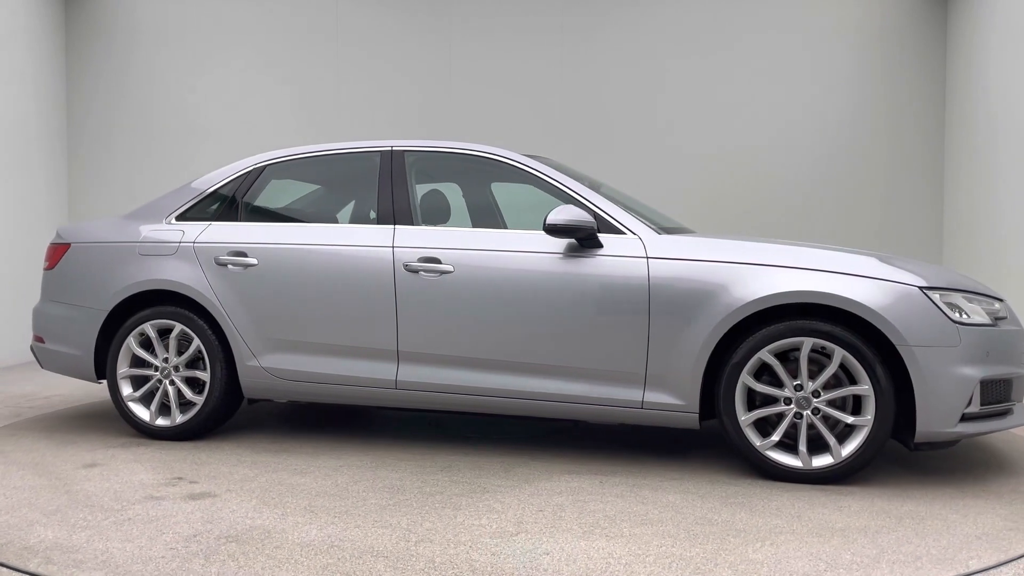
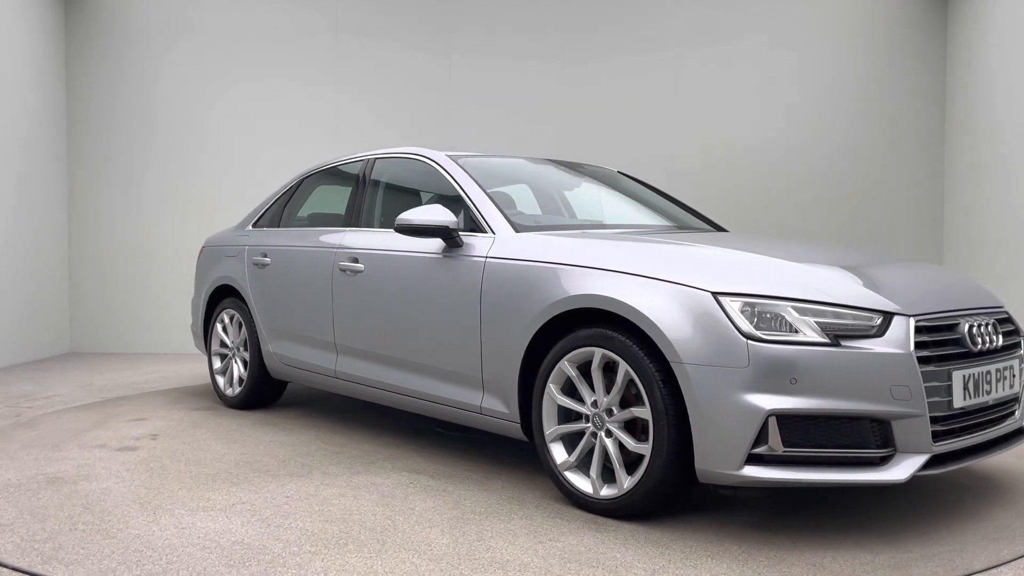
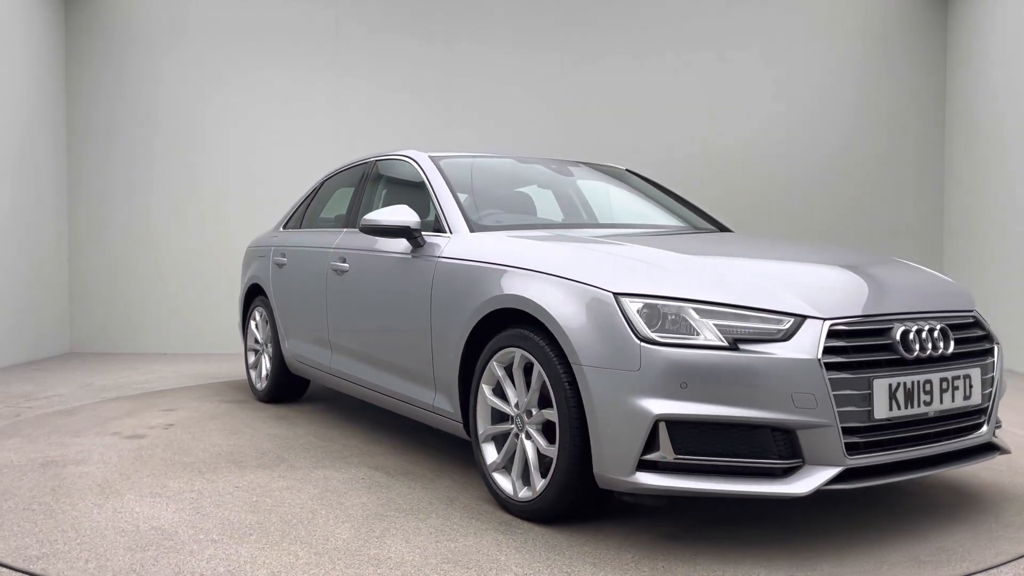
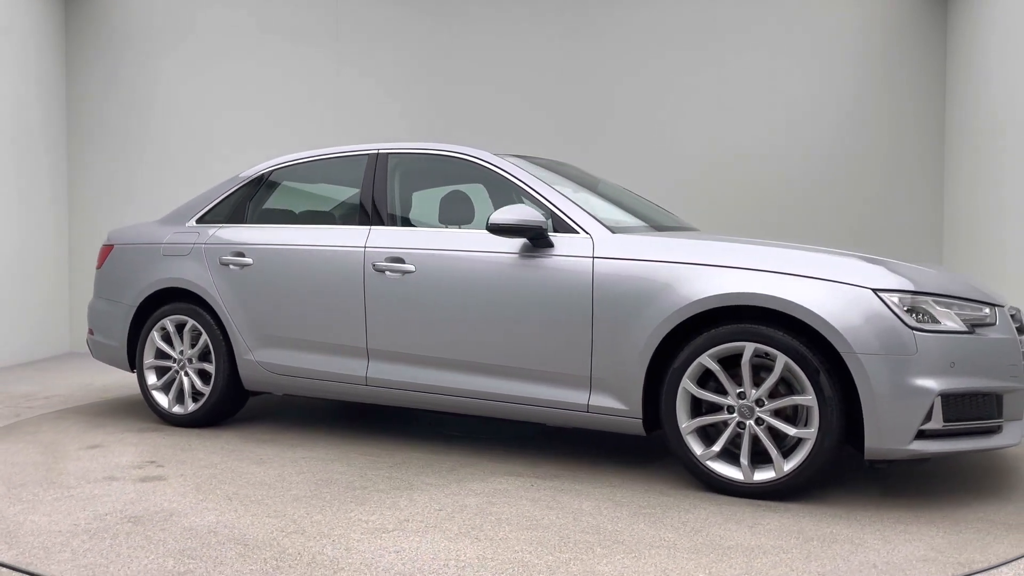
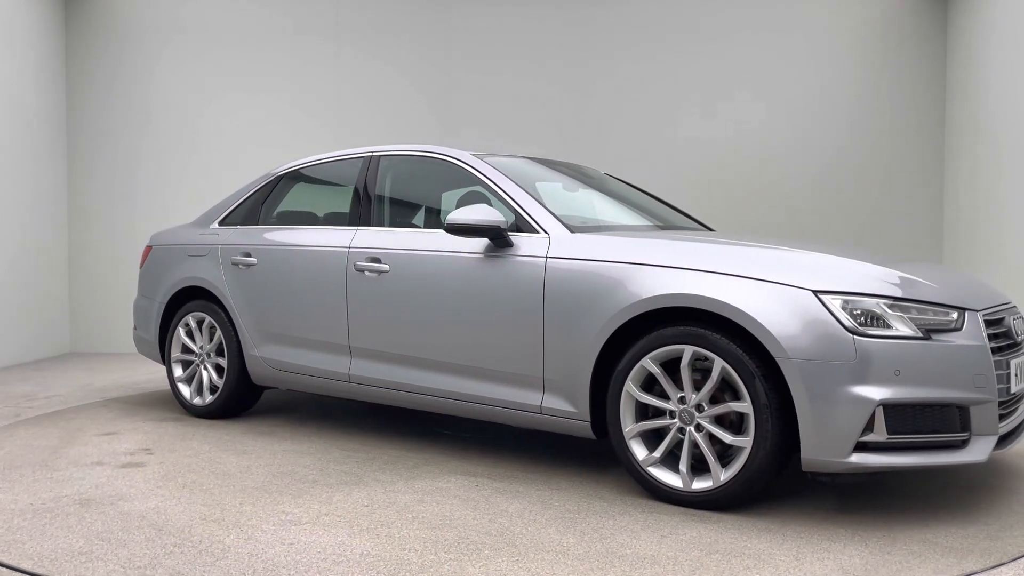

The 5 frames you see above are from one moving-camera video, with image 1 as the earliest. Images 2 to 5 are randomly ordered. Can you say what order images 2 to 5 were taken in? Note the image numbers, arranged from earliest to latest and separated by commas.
4, 5, 2, 3
